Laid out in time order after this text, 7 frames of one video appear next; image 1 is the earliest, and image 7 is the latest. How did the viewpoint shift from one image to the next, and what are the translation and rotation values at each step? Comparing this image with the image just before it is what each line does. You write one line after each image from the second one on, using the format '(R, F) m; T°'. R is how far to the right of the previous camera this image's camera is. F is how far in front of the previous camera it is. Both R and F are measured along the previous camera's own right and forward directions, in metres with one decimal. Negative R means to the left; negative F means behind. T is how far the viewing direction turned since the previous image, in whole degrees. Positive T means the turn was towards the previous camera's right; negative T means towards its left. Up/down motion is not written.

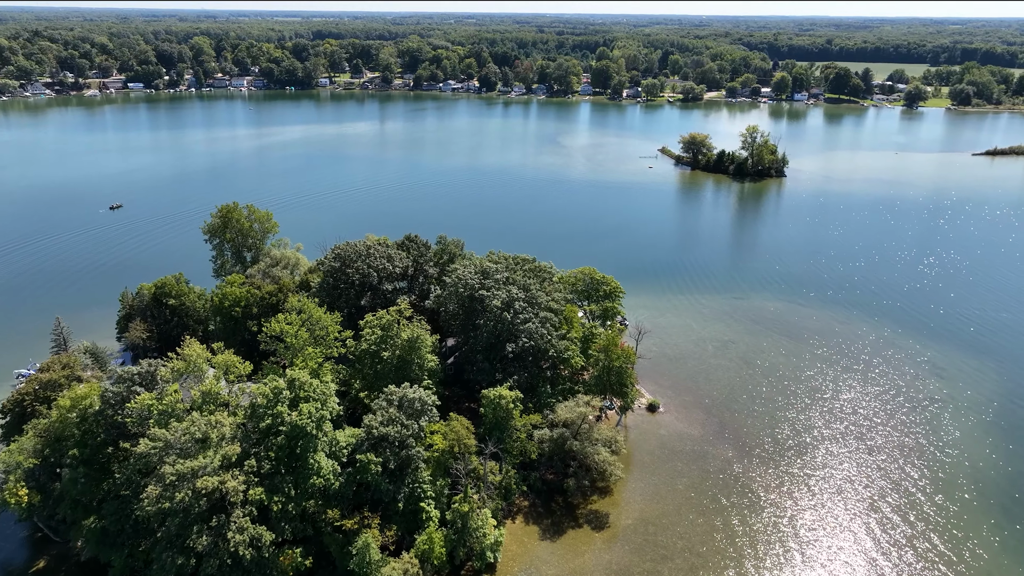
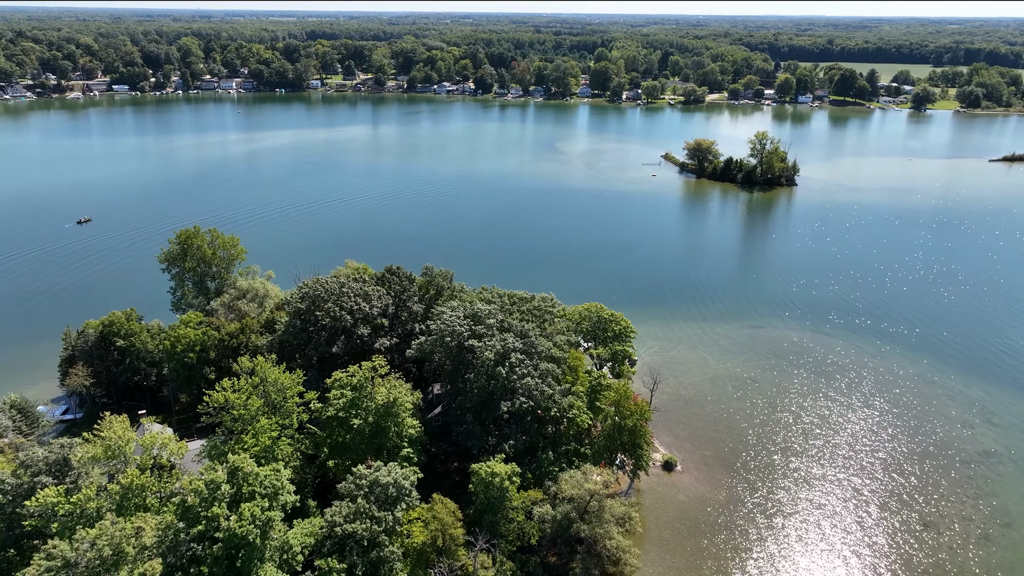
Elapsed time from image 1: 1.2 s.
(0.0, +2.4) m; 0°
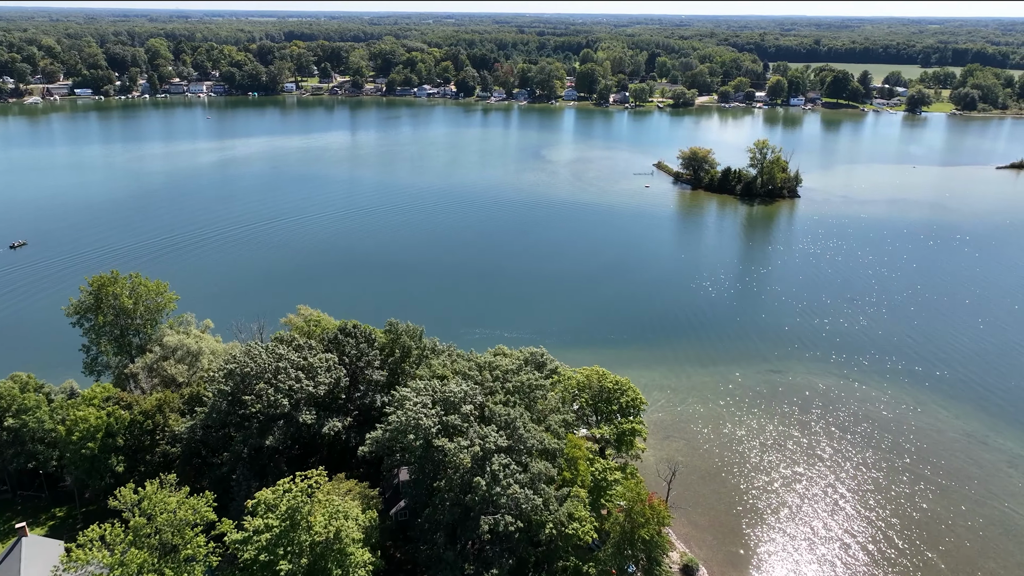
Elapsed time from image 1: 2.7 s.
(+0.1, +3.1) m; +1°
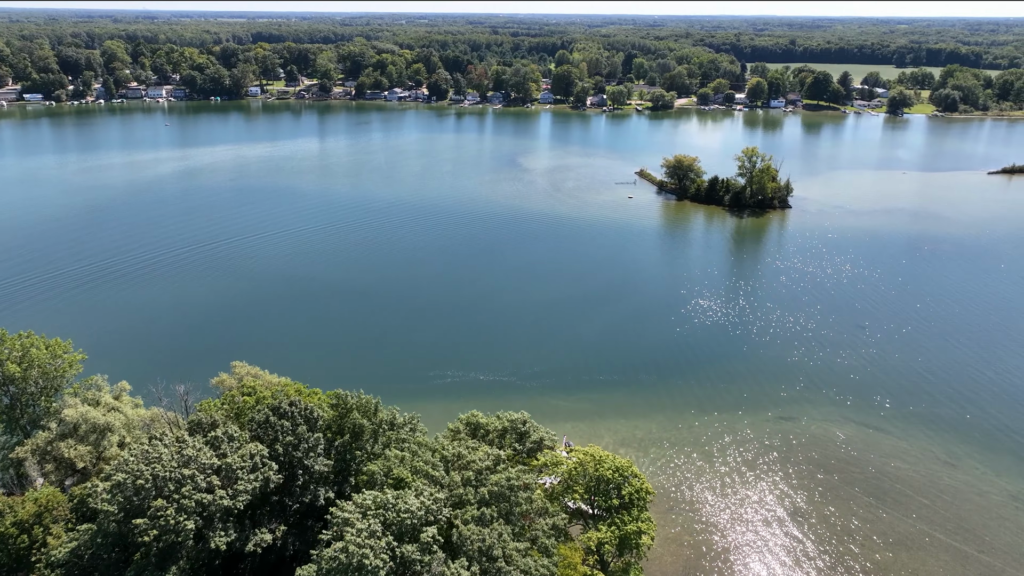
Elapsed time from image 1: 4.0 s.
(+0.1, +2.7) m; +2°
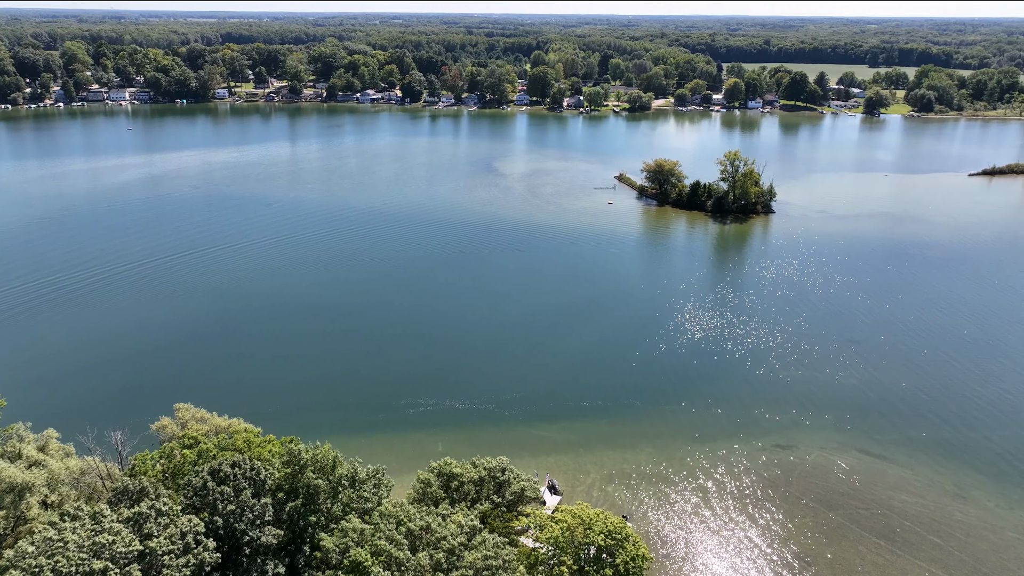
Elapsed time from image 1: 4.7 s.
(0.0, +1.4) m; +2°
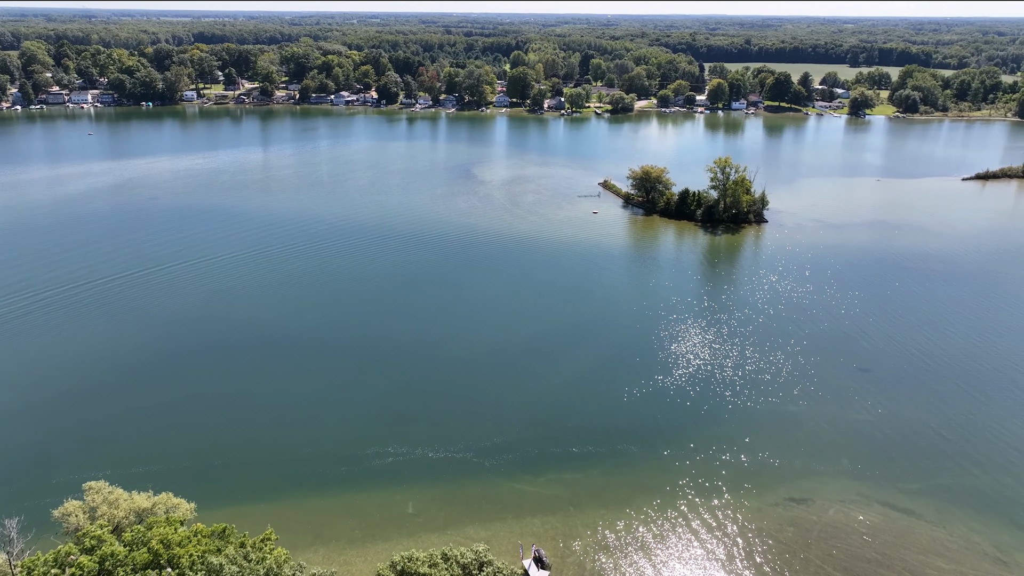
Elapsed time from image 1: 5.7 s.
(+0.1, +2.1) m; +1°
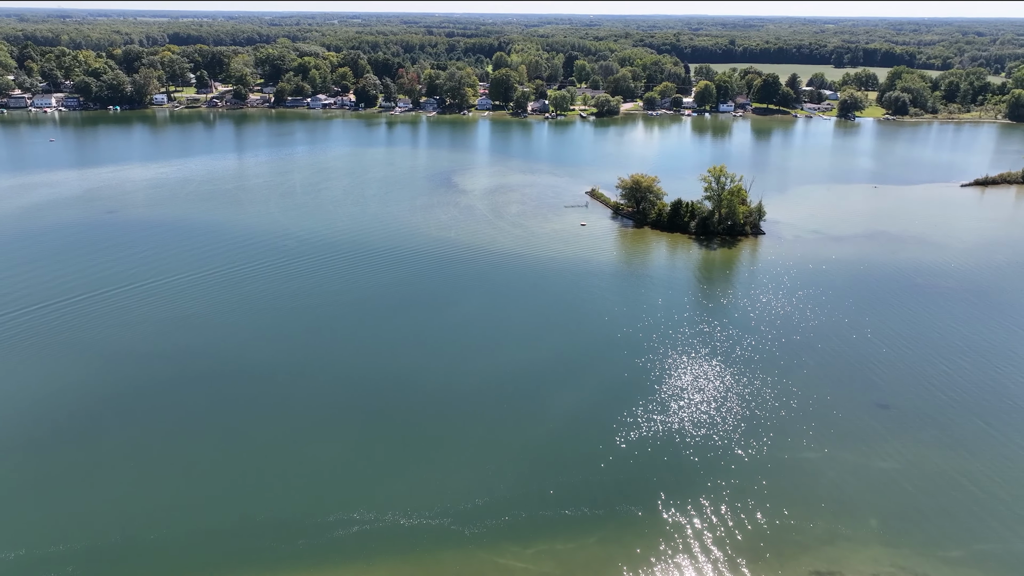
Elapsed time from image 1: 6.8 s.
(+0.1, +2.2) m; +1°
